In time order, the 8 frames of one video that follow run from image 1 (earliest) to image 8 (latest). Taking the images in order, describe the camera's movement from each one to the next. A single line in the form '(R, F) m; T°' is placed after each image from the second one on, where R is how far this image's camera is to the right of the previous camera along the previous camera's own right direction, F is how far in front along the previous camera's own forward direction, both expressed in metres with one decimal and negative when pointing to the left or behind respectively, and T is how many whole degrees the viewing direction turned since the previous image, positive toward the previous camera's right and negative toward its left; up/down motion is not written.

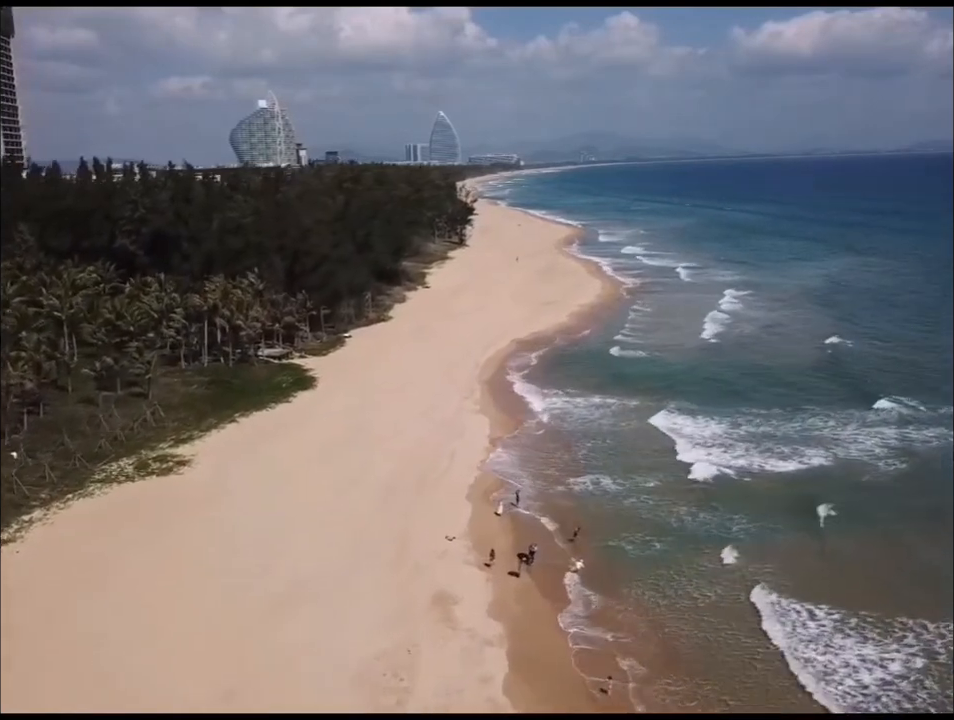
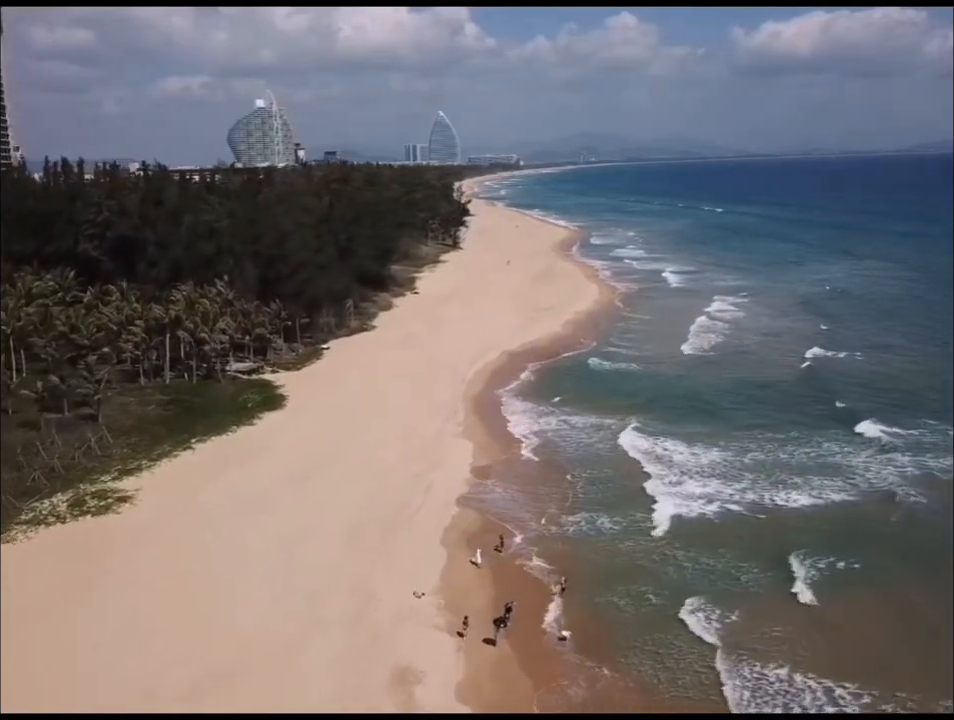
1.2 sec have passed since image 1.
(+0.5, +2.7) m; 0°
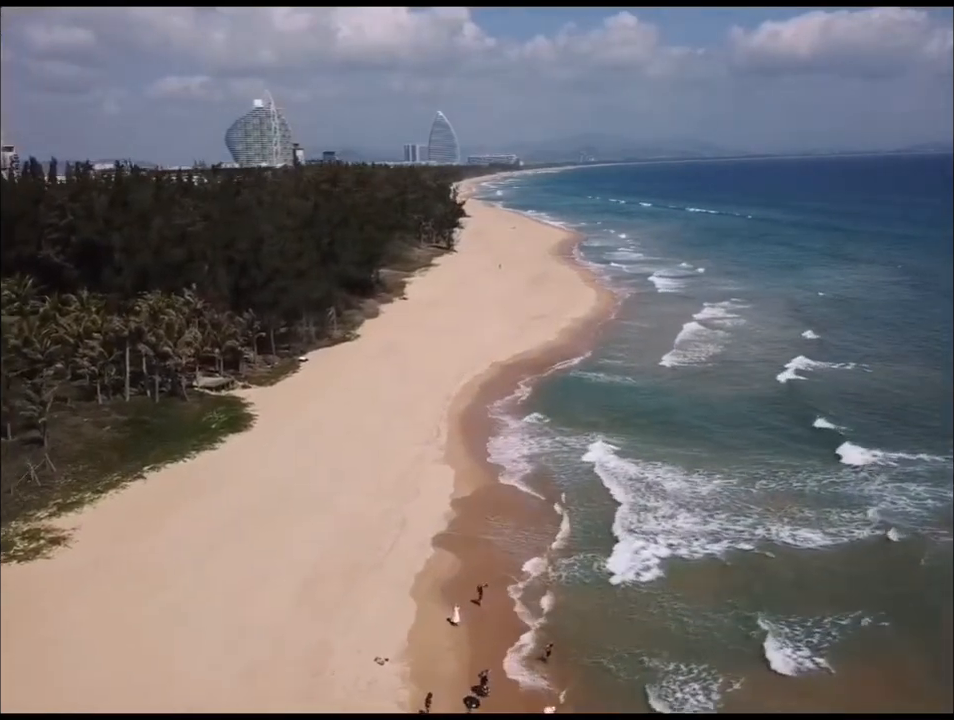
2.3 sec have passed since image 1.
(+0.4, +2.4) m; 0°
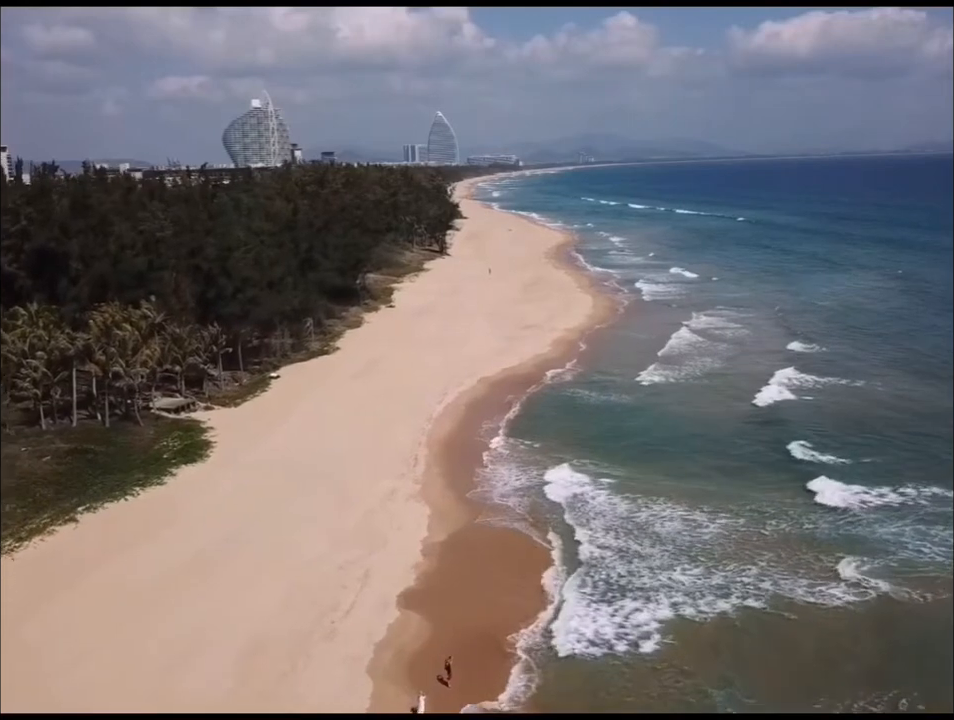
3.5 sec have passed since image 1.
(+0.5, +2.7) m; 0°
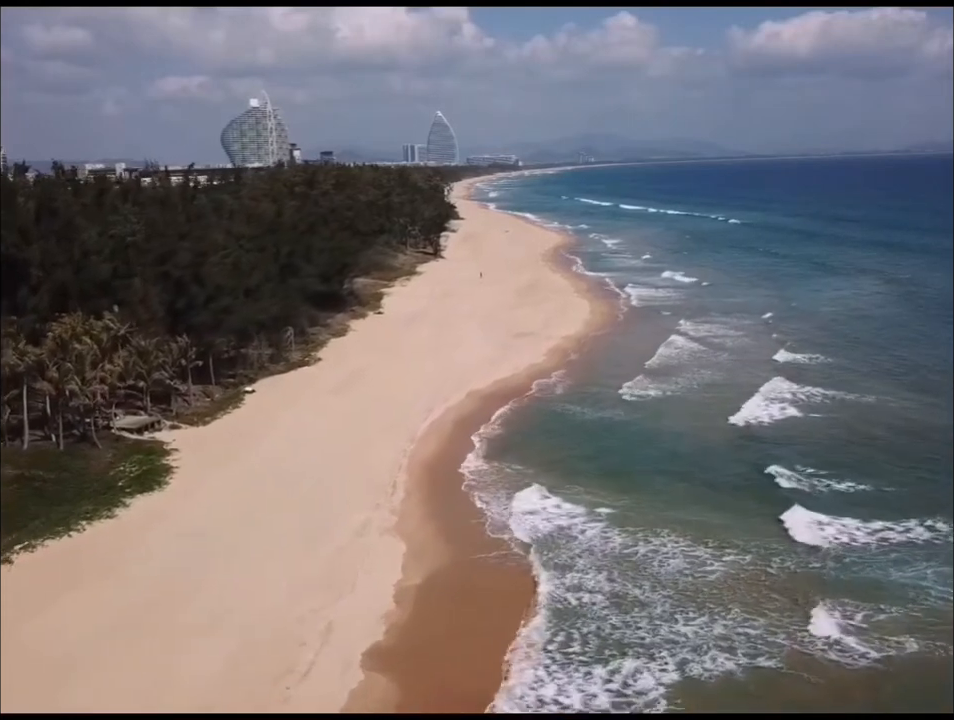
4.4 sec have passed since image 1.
(+0.4, +2.1) m; 0°
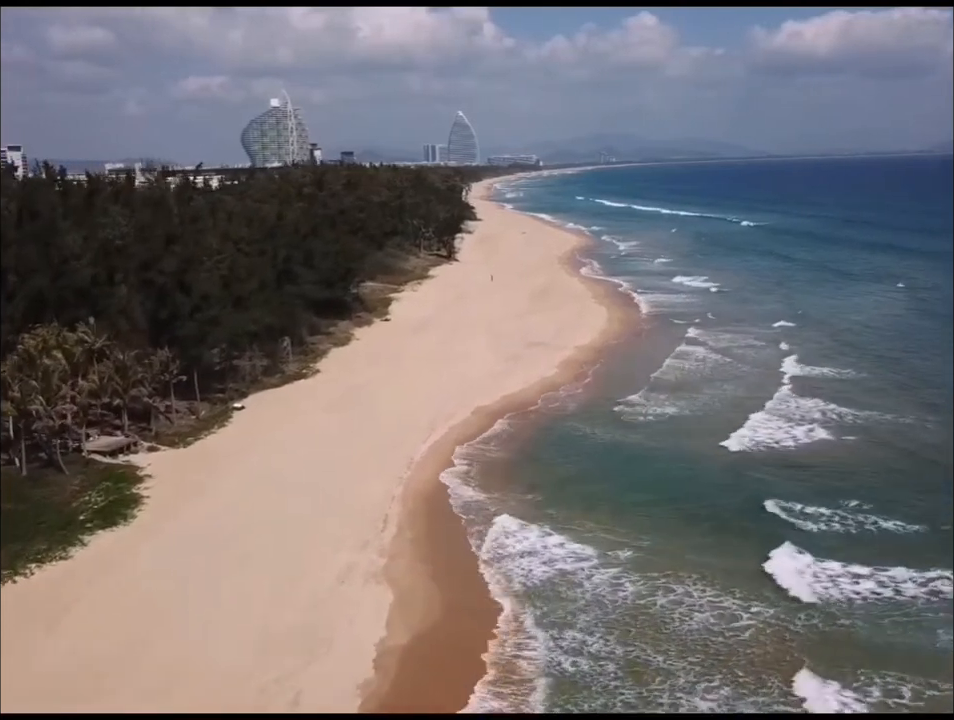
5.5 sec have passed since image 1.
(+0.4, +2.4) m; -1°
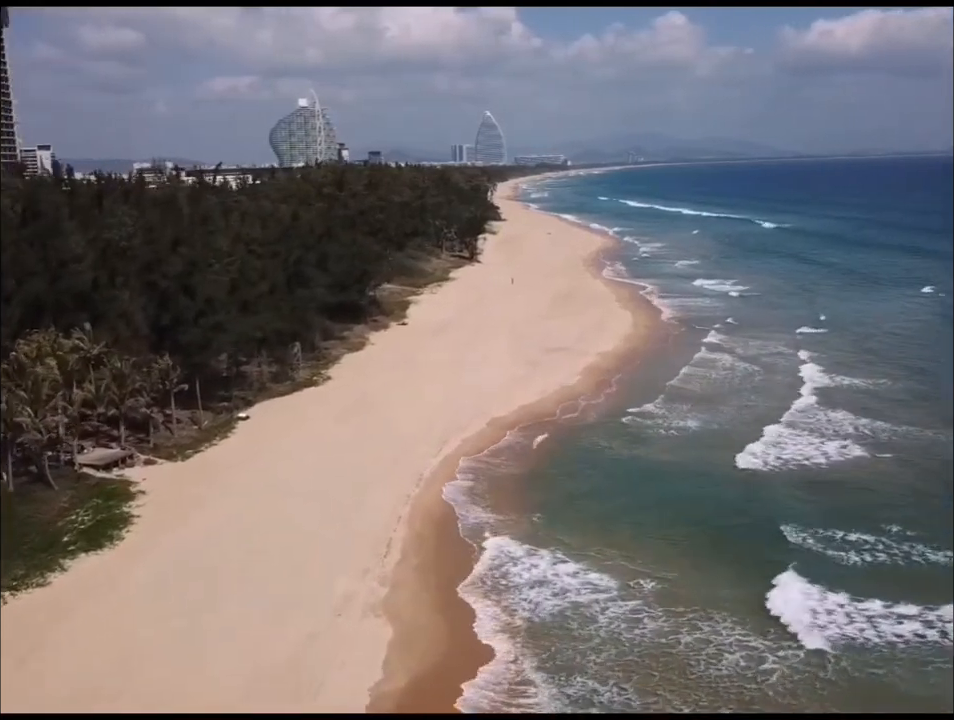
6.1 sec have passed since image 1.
(+0.3, +1.5) m; -2°
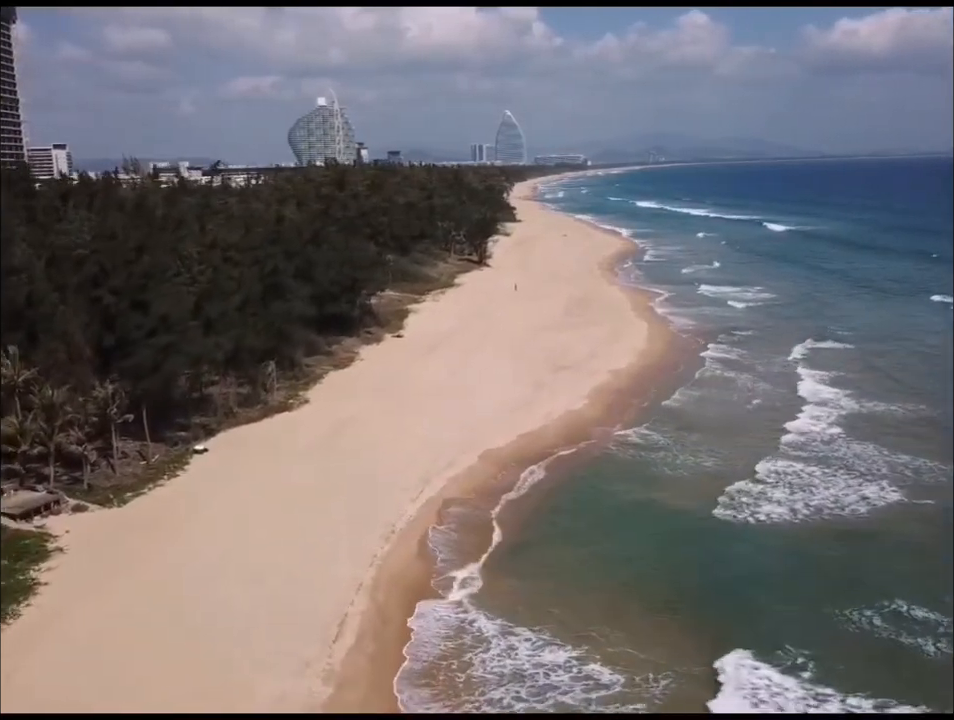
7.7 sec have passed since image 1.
(+0.8, +3.6) m; -1°
